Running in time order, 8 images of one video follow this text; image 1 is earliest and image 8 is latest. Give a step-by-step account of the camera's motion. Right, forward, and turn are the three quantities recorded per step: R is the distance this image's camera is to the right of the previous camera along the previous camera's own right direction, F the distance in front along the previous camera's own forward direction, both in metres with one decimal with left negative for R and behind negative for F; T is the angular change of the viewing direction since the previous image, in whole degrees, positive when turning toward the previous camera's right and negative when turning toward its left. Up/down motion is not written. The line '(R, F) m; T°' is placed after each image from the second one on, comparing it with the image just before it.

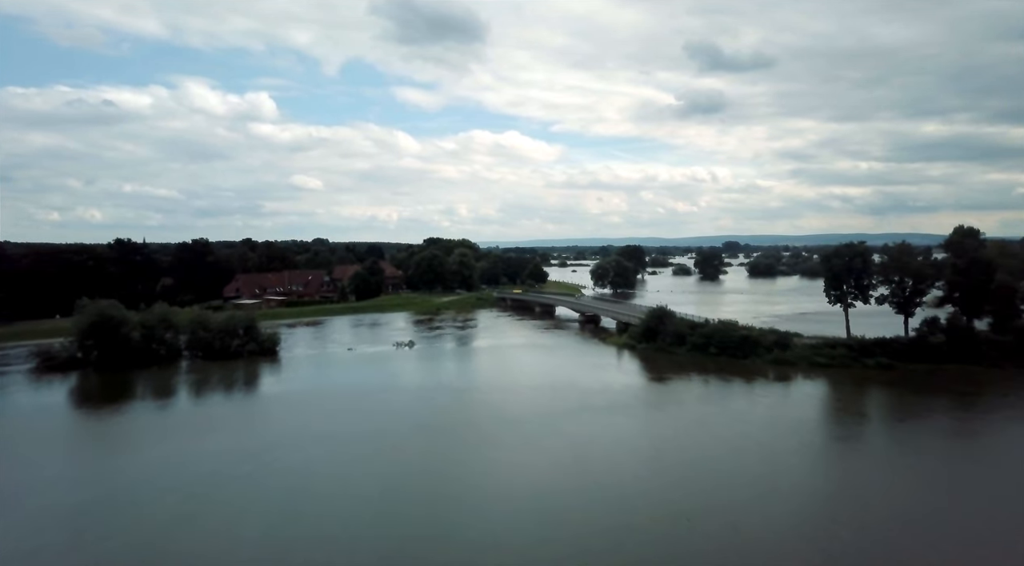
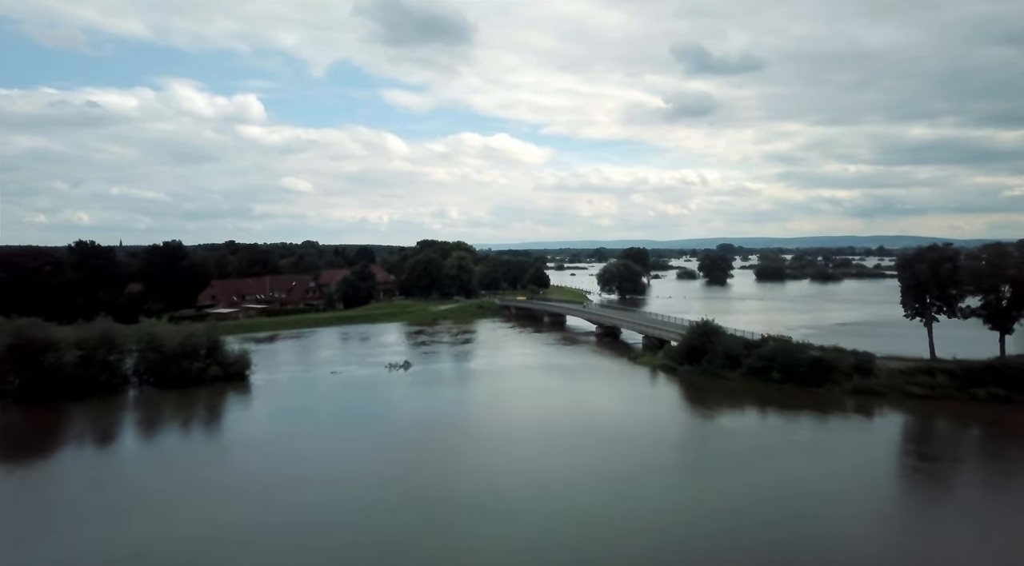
(-1.5, +7.2) m; +1°
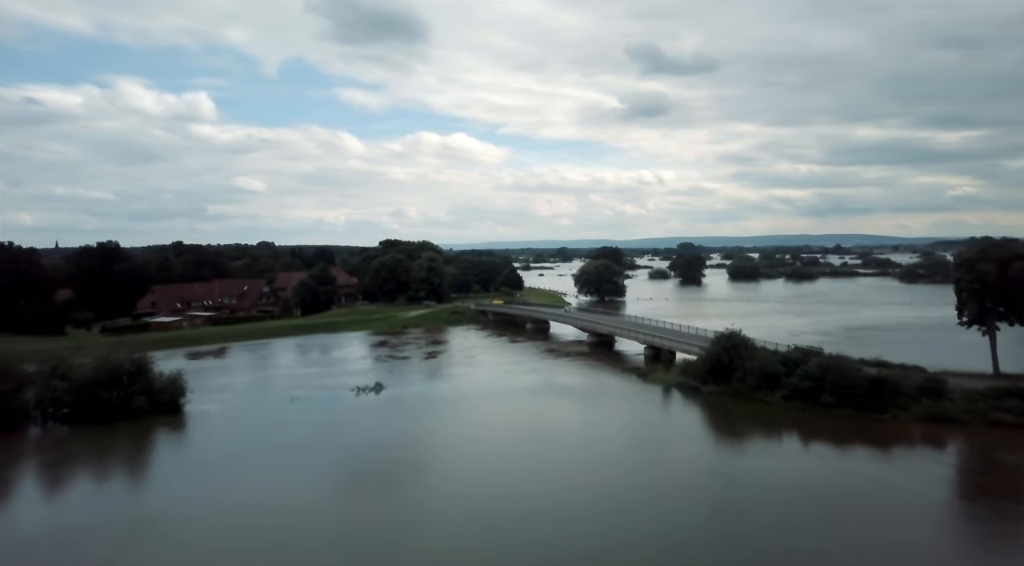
(-1.6, +6.1) m; +3°
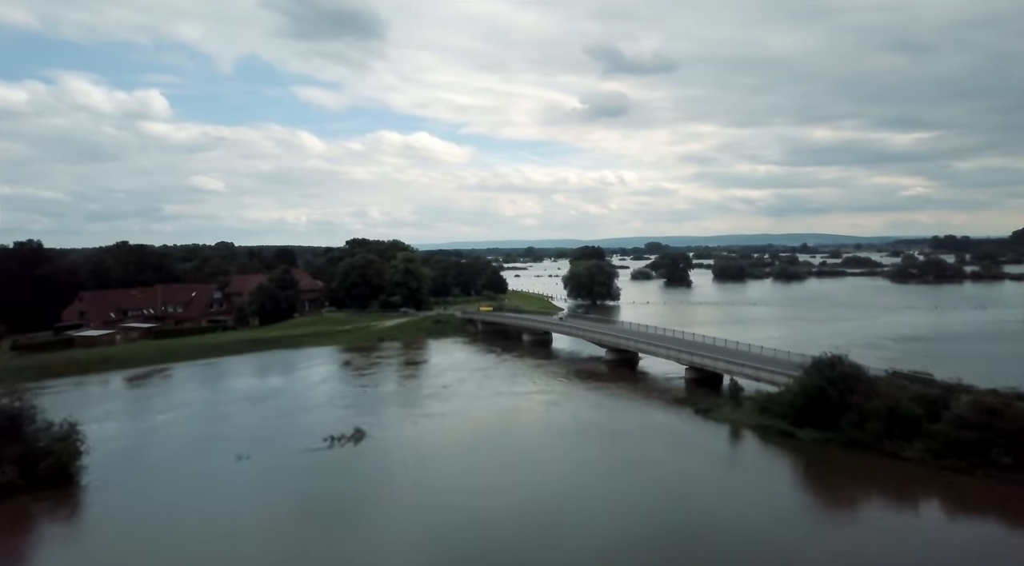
(-2.4, +8.5) m; +3°
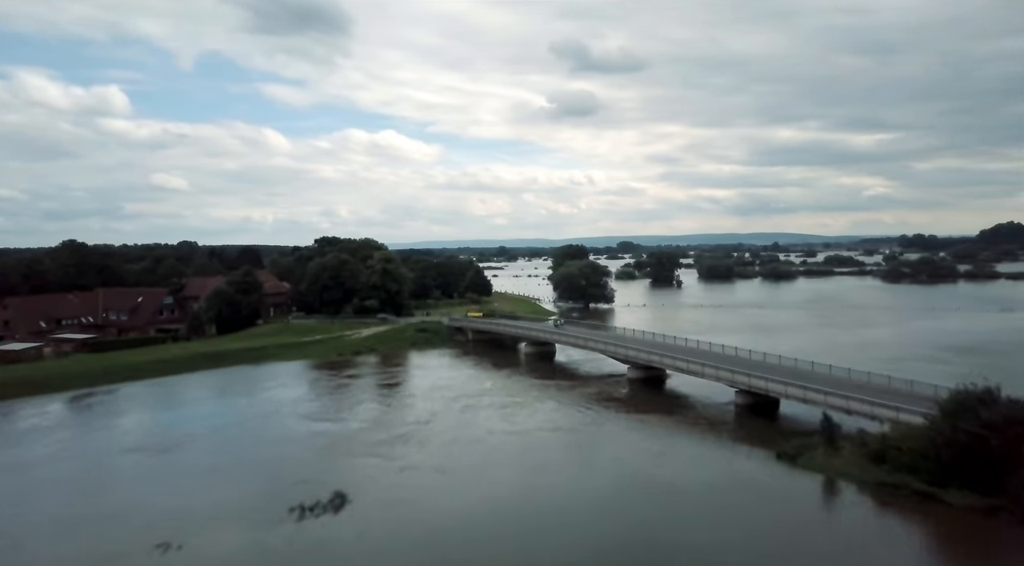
(-1.8, +6.7) m; +3°
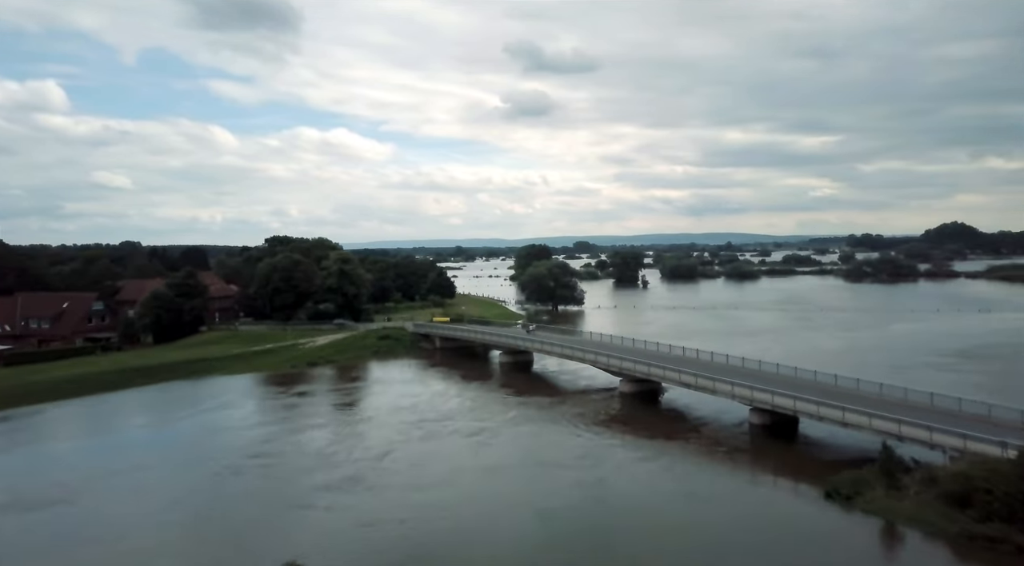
(-1.0, +4.0) m; +4°
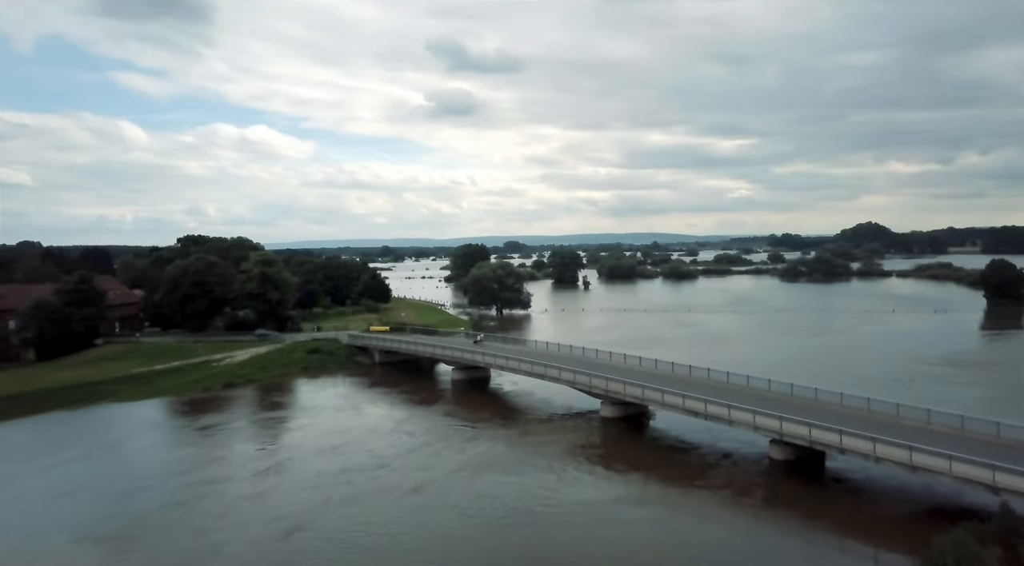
(-1.3, +5.1) m; +6°
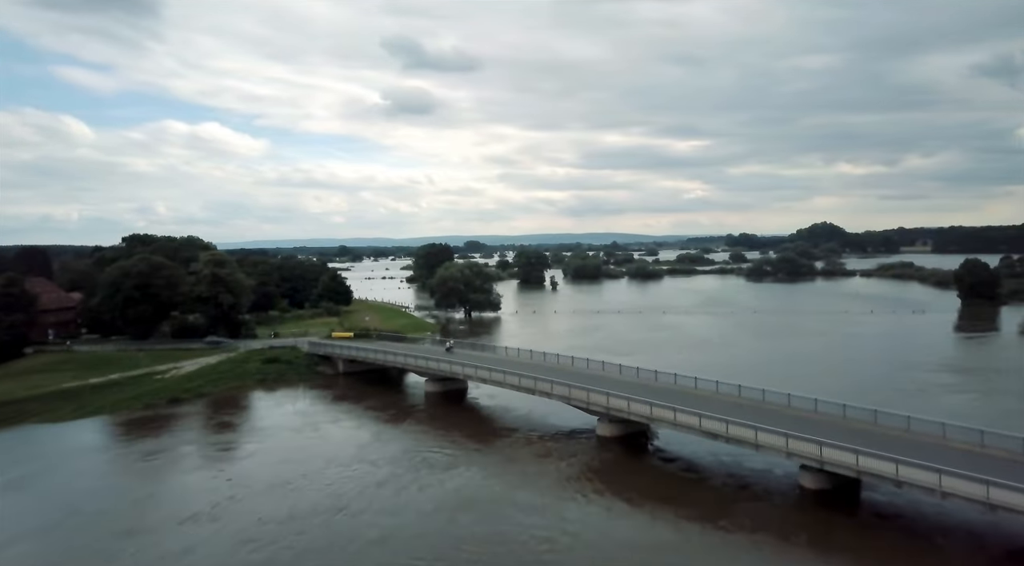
(-1.0, +3.0) m; +3°
